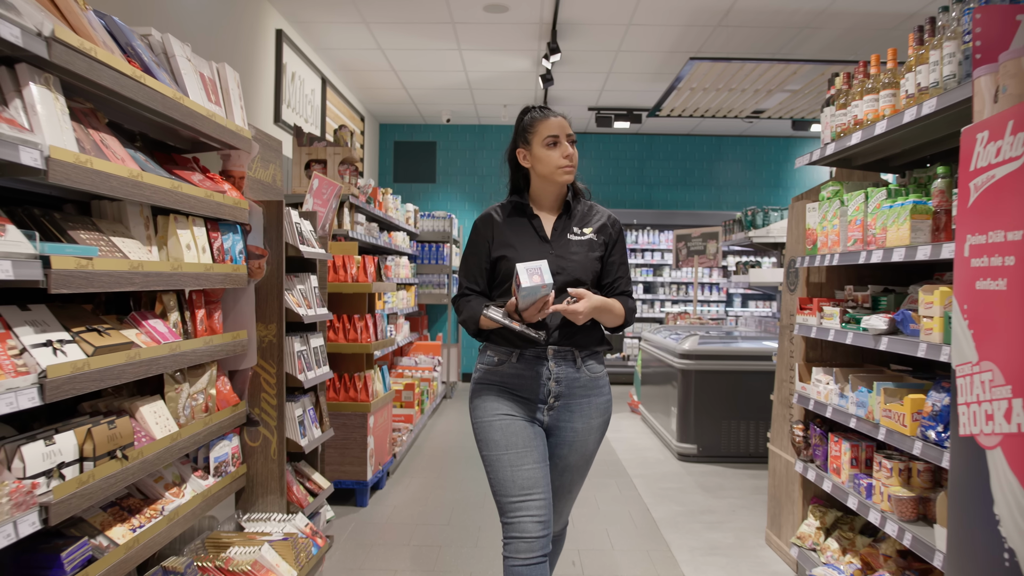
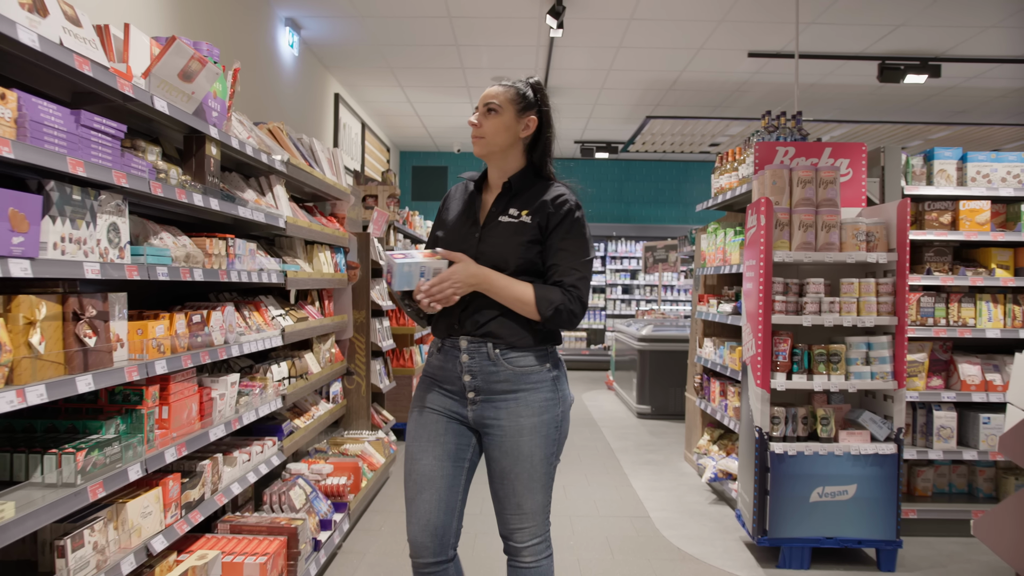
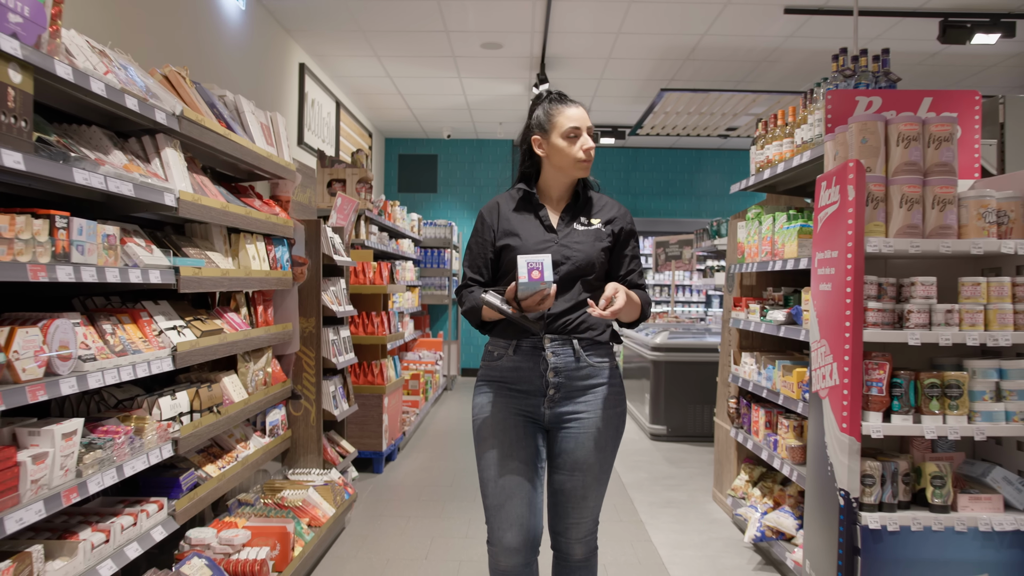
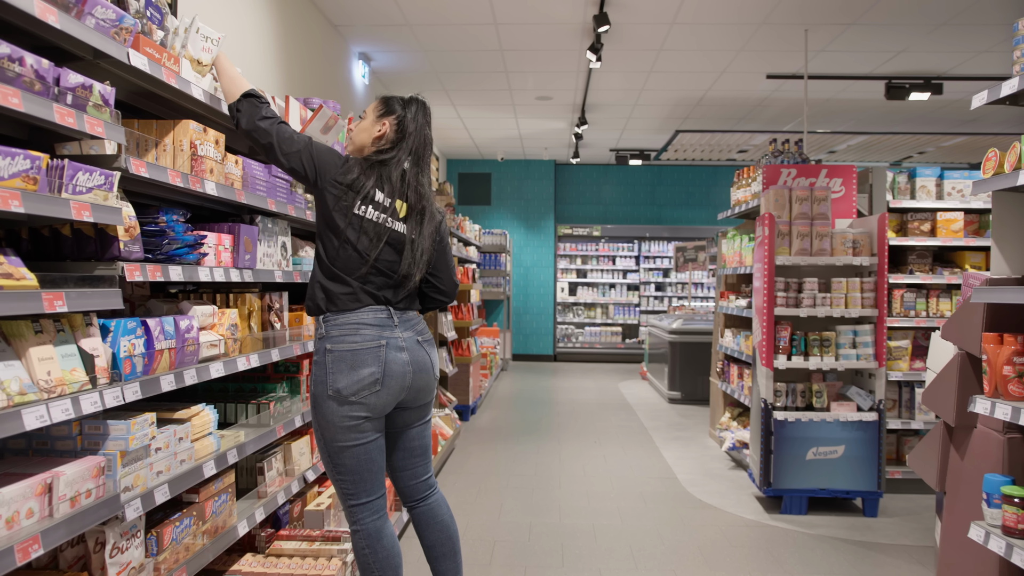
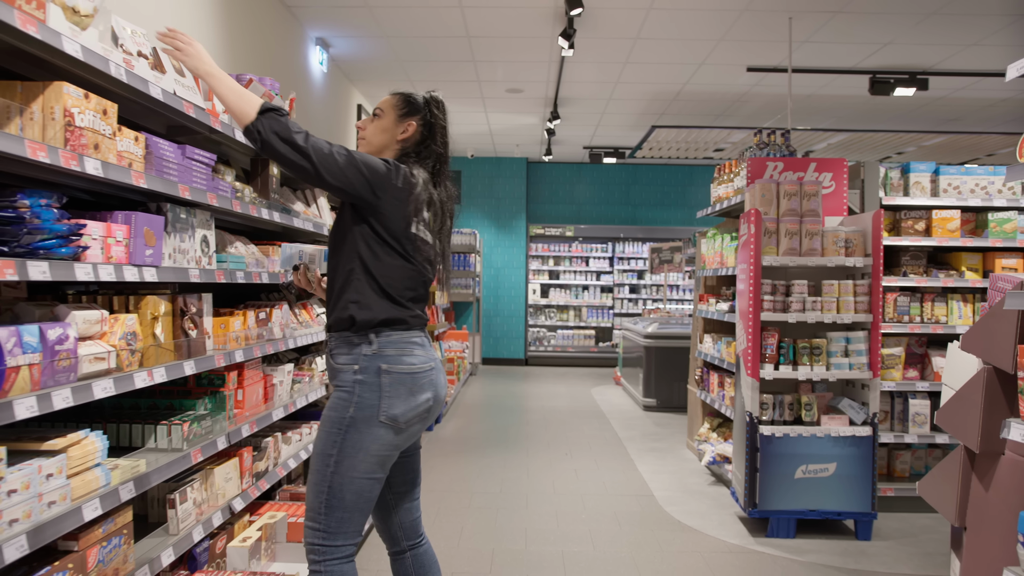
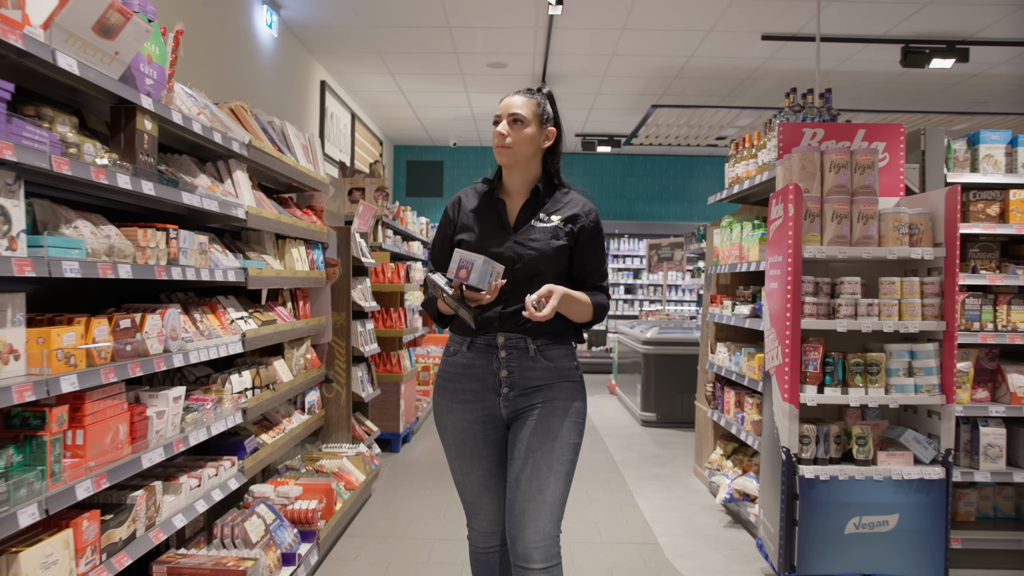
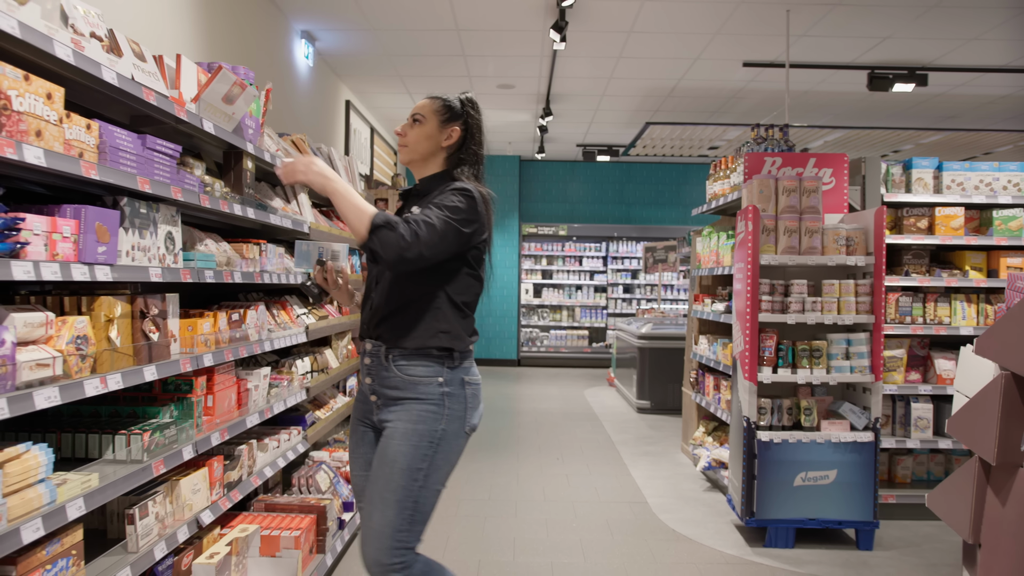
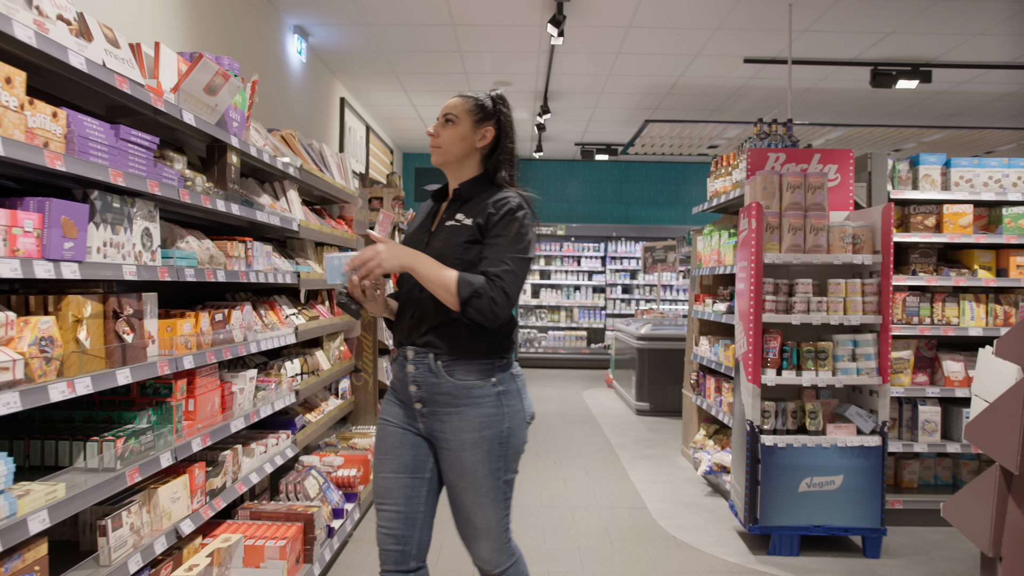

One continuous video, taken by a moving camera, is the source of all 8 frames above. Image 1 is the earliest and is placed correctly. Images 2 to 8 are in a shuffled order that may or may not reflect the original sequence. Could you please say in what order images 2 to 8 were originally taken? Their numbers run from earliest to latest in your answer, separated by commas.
3, 6, 2, 8, 7, 5, 4
